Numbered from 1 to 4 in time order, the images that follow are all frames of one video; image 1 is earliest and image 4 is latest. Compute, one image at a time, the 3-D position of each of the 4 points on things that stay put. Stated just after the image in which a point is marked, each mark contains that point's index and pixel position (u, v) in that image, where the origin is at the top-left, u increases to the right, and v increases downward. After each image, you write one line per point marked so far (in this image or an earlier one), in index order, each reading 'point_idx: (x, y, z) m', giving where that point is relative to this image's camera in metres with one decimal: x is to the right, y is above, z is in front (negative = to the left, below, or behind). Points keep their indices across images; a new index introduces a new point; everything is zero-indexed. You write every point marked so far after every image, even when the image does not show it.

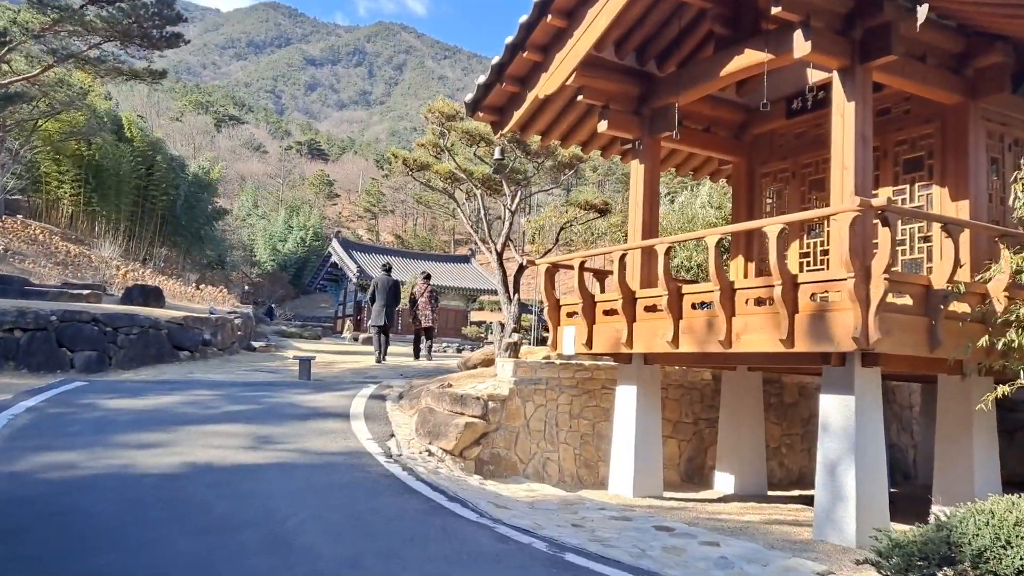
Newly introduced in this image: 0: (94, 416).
0: (-4.2, -1.3, +8.2) m
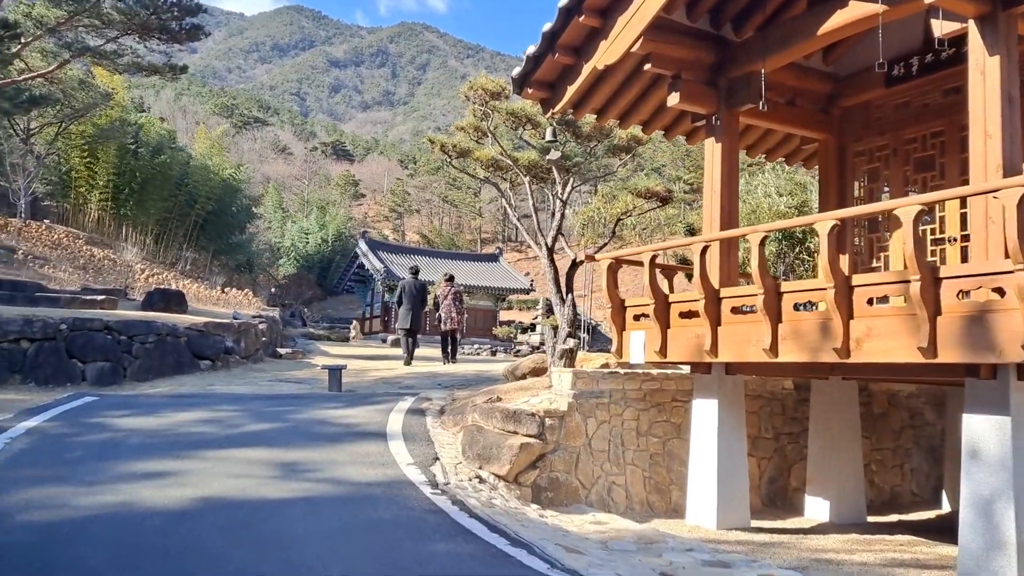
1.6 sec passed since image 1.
0: (-3.7, -1.4, +7.2) m
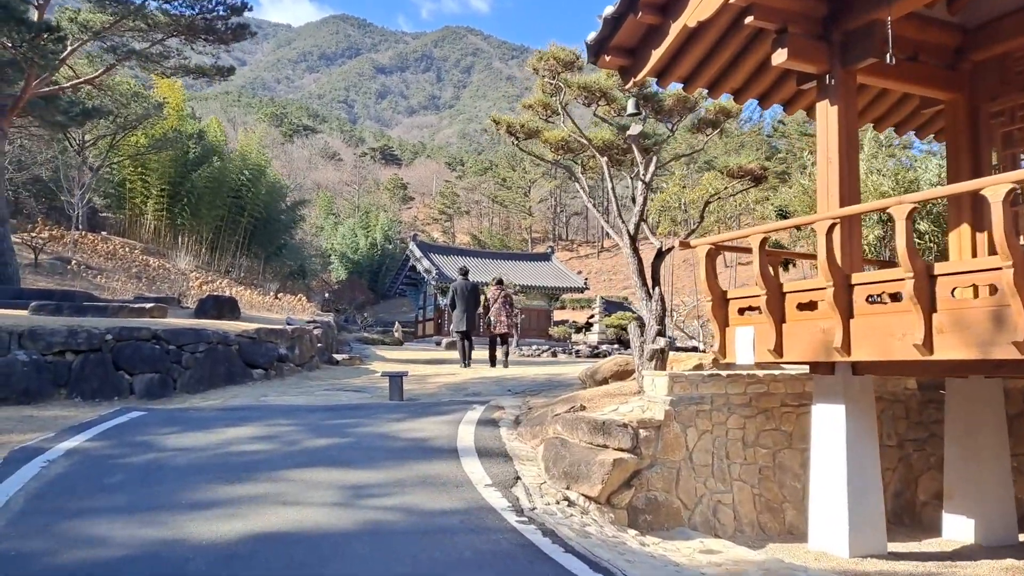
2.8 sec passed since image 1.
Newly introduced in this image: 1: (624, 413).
0: (-3.0, -1.4, +6.6) m
1: (+0.9, -1.0, +6.5) m
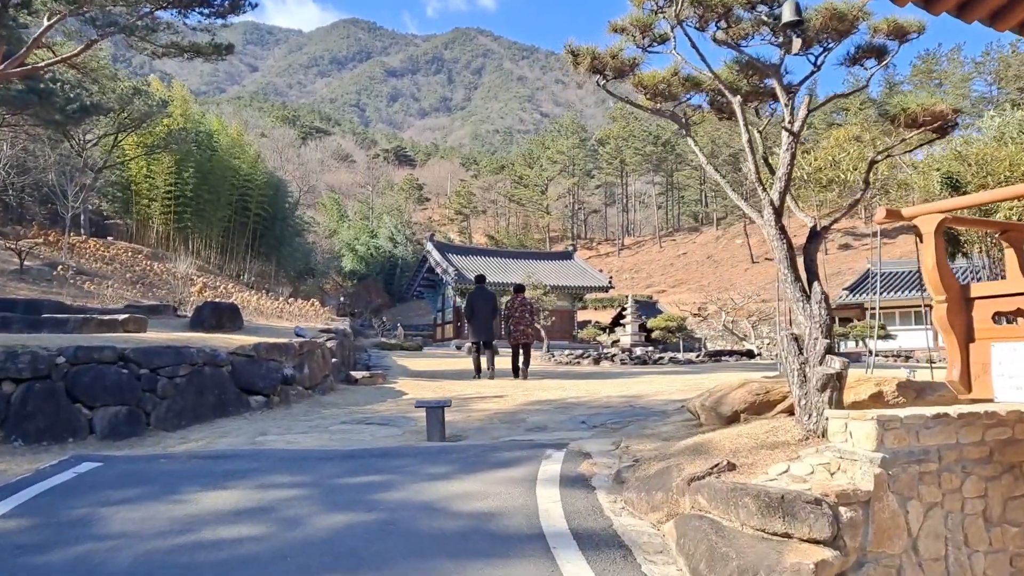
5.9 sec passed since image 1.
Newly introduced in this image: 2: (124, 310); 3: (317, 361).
0: (-2.4, -1.4, +4.3) m
1: (+1.5, -1.0, +4.2) m
2: (-6.3, -0.3, +13.2) m
3: (-2.5, -0.9, +10.4) m
